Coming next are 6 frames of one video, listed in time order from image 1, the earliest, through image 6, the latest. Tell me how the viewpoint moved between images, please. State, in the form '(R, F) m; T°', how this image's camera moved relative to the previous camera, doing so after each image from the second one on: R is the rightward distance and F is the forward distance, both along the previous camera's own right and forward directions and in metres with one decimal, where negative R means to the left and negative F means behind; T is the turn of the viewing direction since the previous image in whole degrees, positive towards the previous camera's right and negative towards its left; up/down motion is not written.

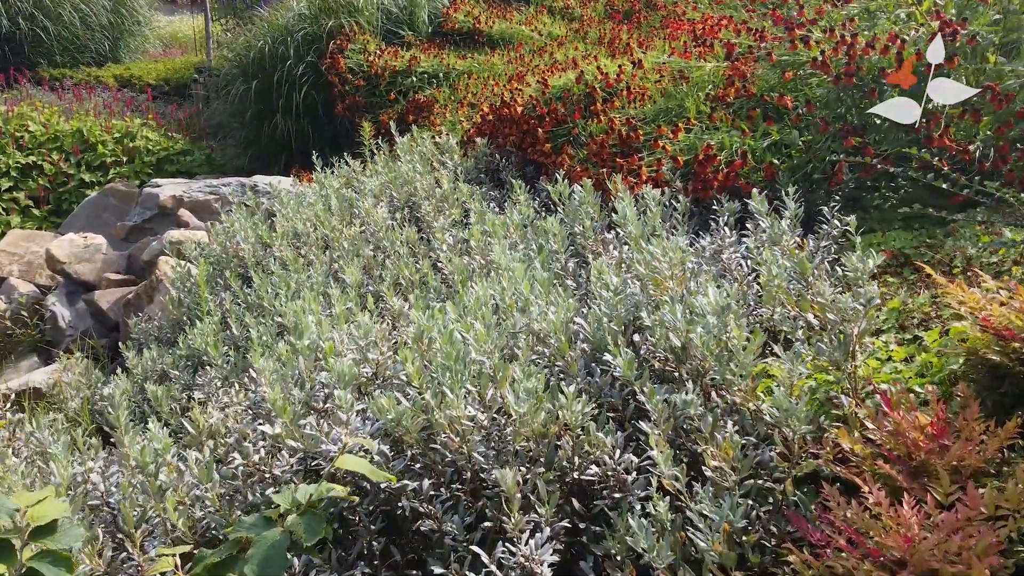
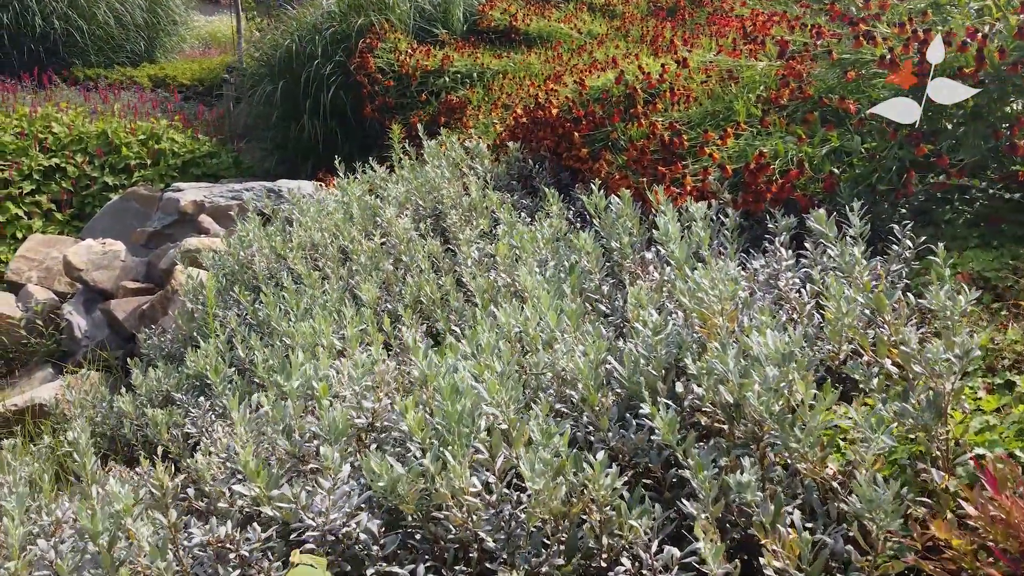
(0.0, +0.3) m; -2°
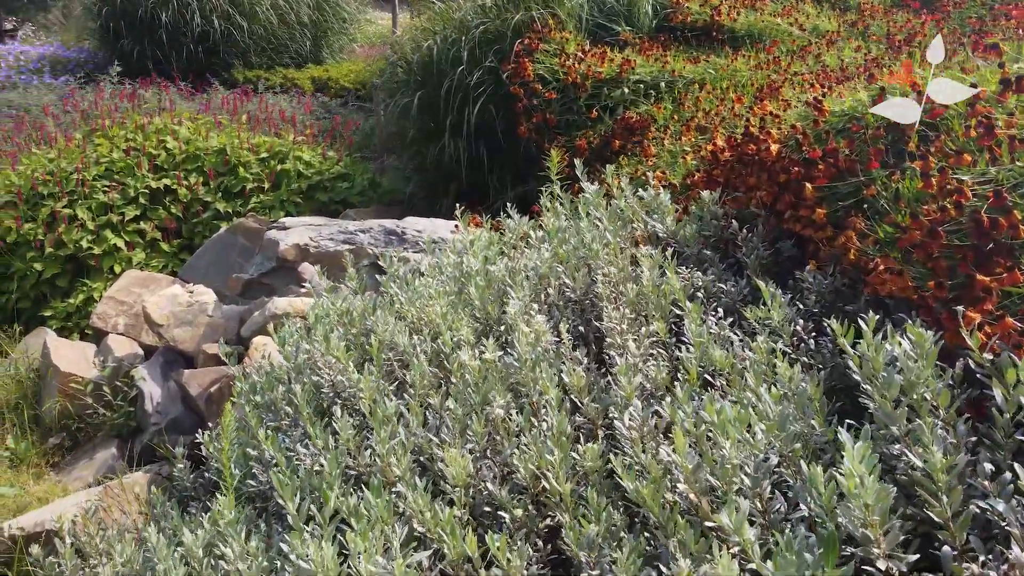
(0.0, +1.2) m; -11°
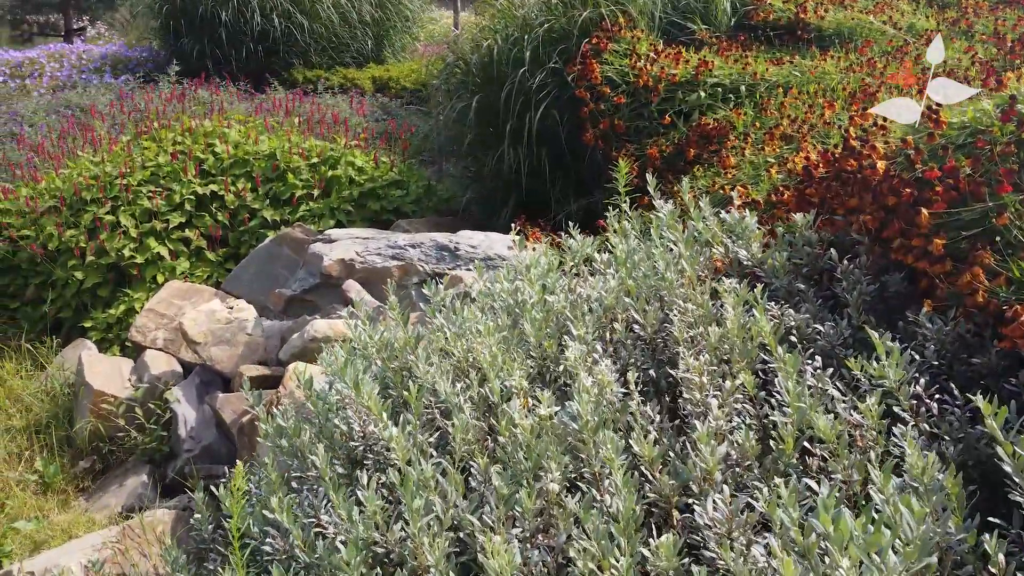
(0.0, +0.3) m; -4°
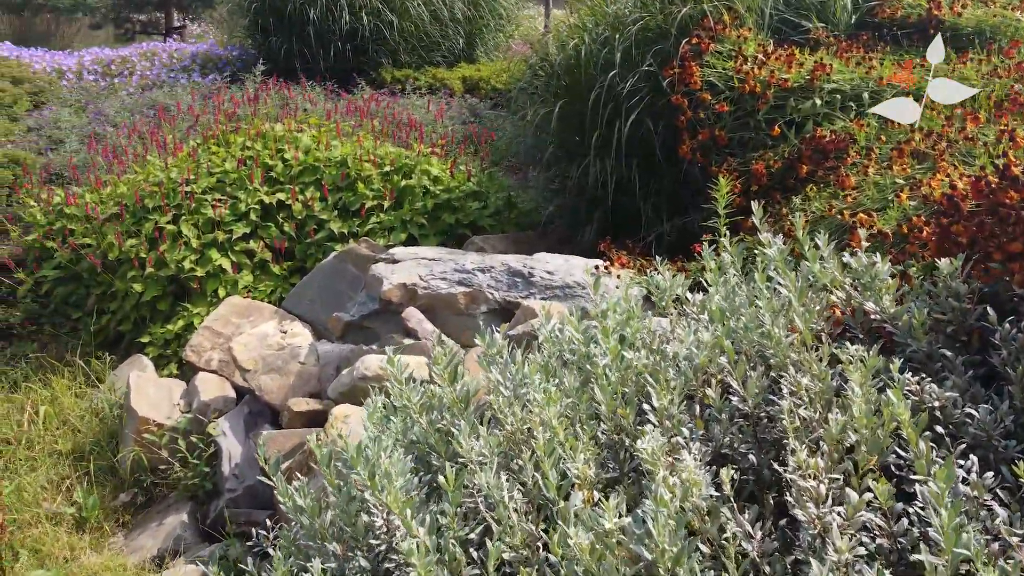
(+0.1, +0.4) m; -6°
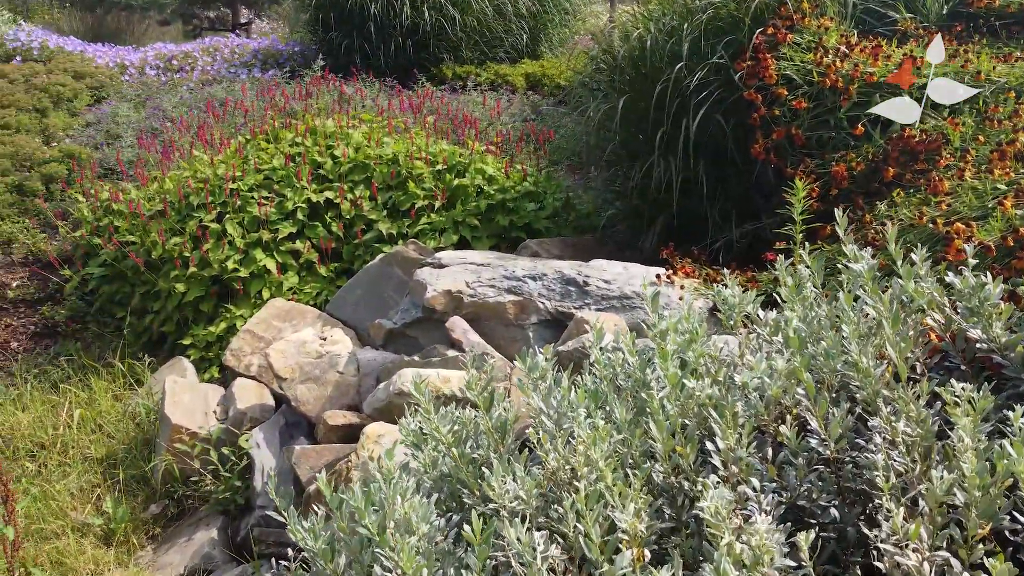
(0.0, +0.2) m; -4°
